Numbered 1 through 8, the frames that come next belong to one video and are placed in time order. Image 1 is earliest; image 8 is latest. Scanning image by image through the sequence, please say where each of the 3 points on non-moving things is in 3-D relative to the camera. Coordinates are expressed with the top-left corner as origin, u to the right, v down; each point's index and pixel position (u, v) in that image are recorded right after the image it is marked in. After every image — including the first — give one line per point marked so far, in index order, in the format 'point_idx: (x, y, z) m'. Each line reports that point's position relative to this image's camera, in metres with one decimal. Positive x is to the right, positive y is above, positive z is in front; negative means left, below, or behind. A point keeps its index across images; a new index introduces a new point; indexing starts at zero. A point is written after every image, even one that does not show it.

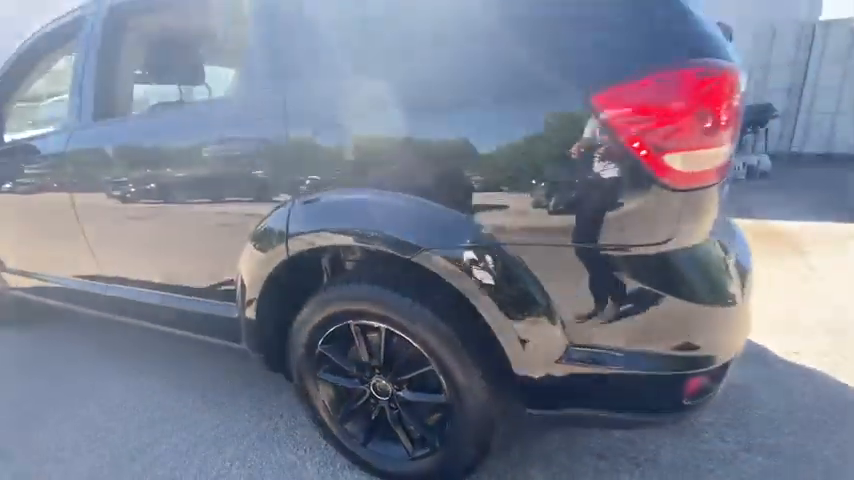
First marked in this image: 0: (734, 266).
0: (+0.9, -0.1, +1.3) m
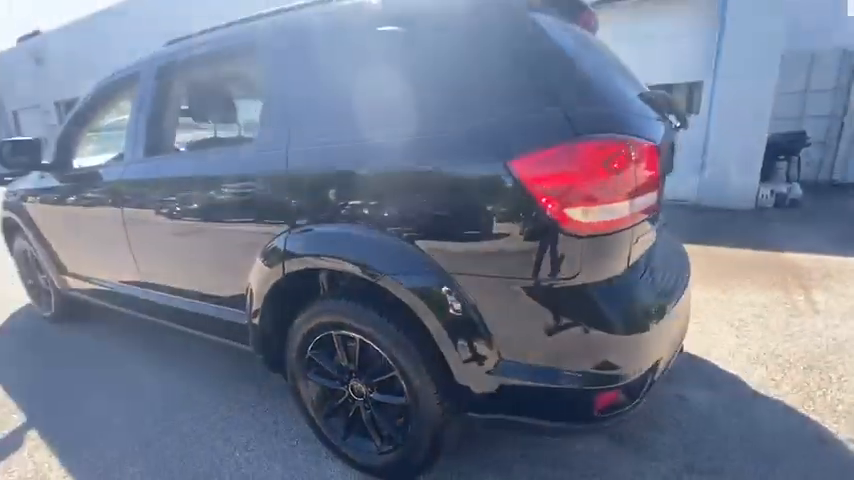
0: (+0.8, -0.2, +1.5) m
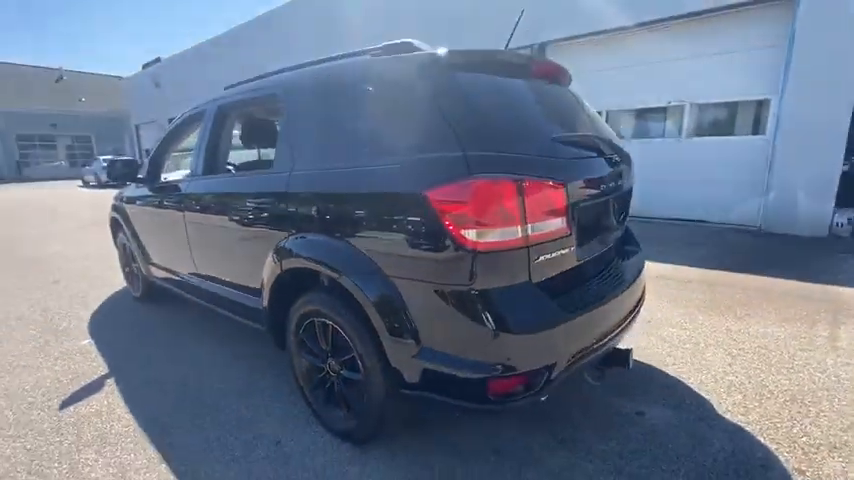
0: (+0.5, -0.3, +1.7) m
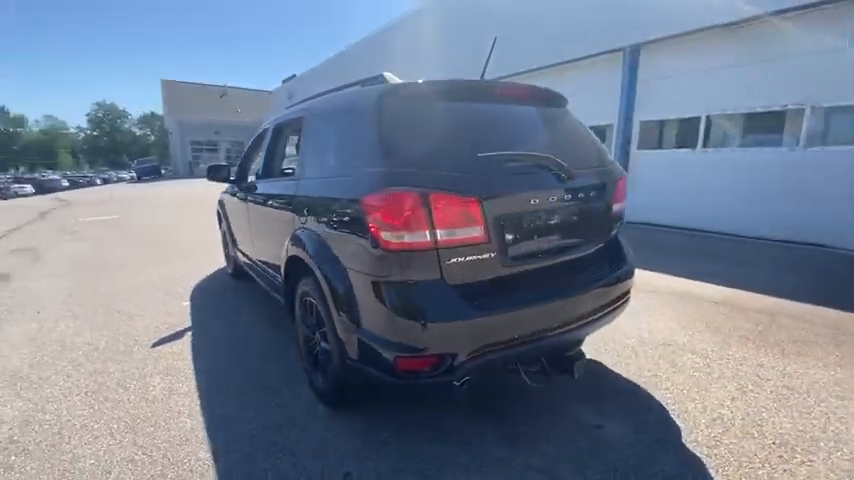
0: (+0.2, -0.3, +2.0) m
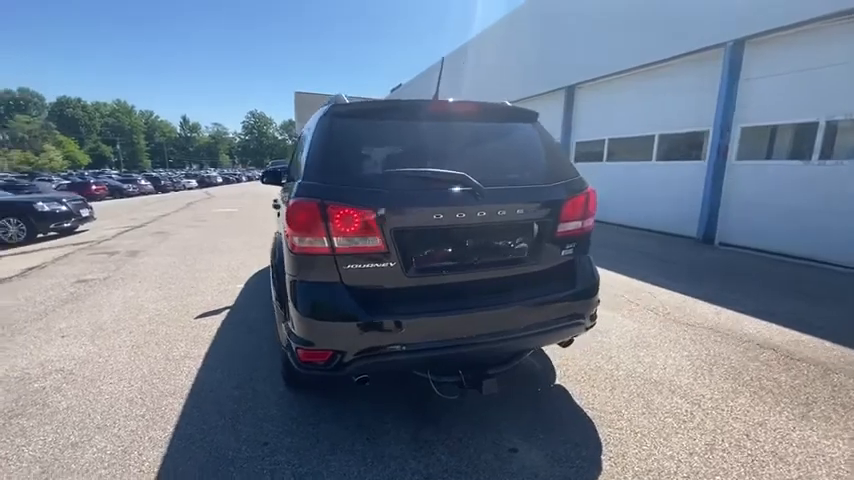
0: (-0.4, -0.4, +2.2) m
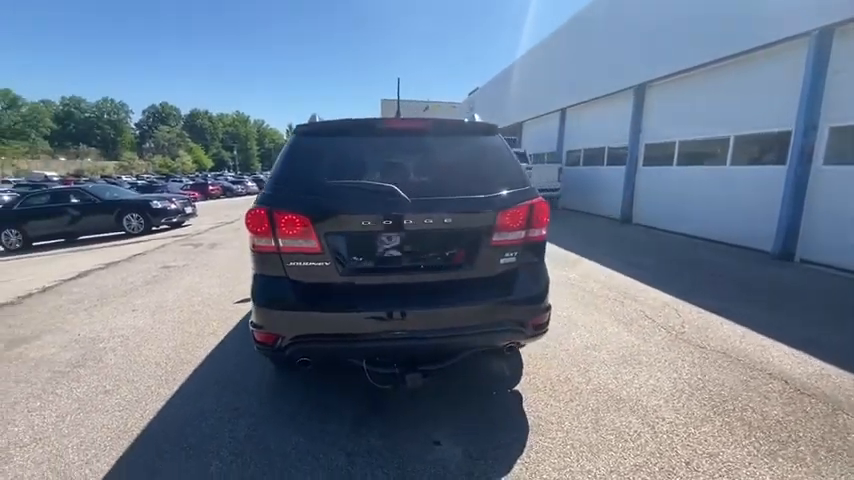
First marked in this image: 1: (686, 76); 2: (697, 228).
0: (-0.8, -0.4, +2.5) m
1: (+6.7, +4.2, +10.3) m
2: (+6.7, +0.3, +9.9) m
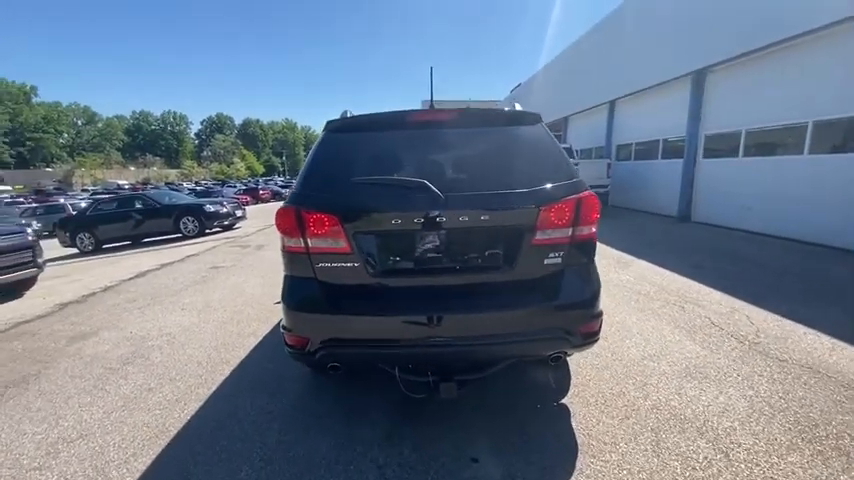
0: (-0.6, -0.4, +2.4) m
1: (+7.7, +4.3, +9.4) m
2: (+7.6, +0.3, +8.9) m
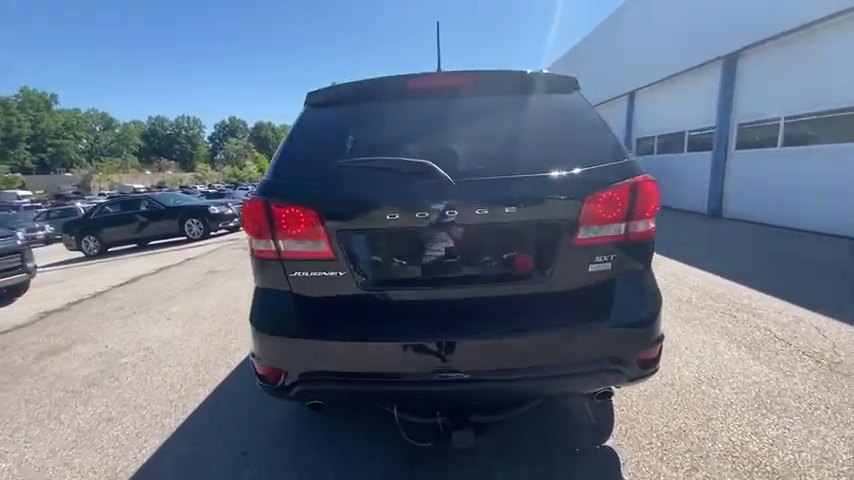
0: (-0.6, -0.4, +1.9) m
1: (+7.9, +4.3, +8.6) m
2: (+7.9, +0.4, +8.1) m
